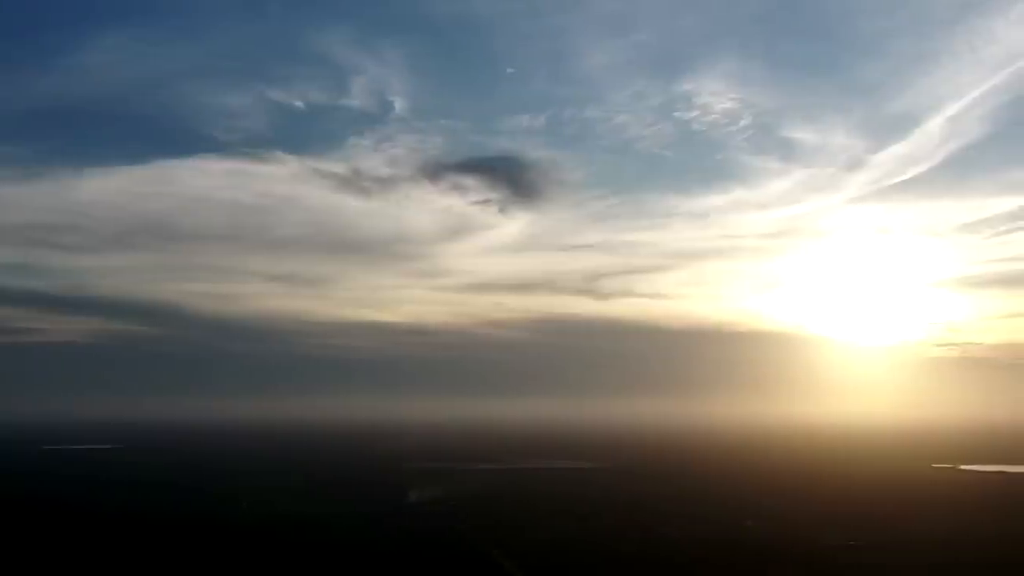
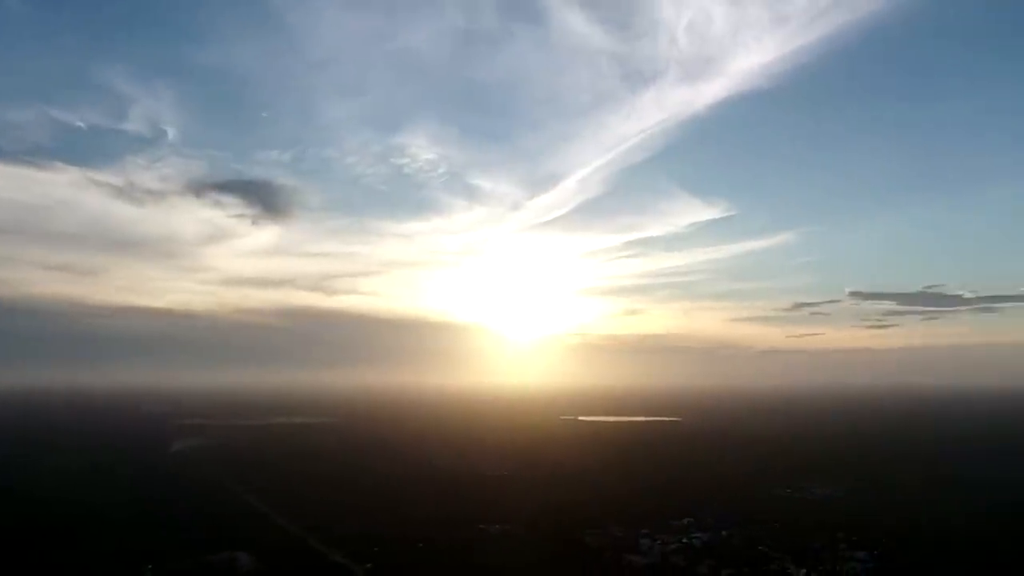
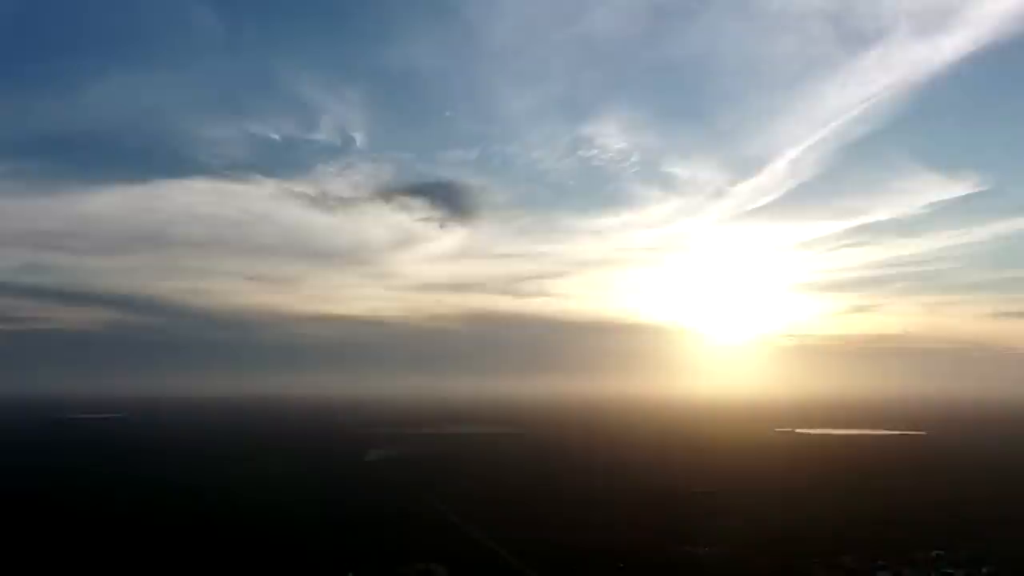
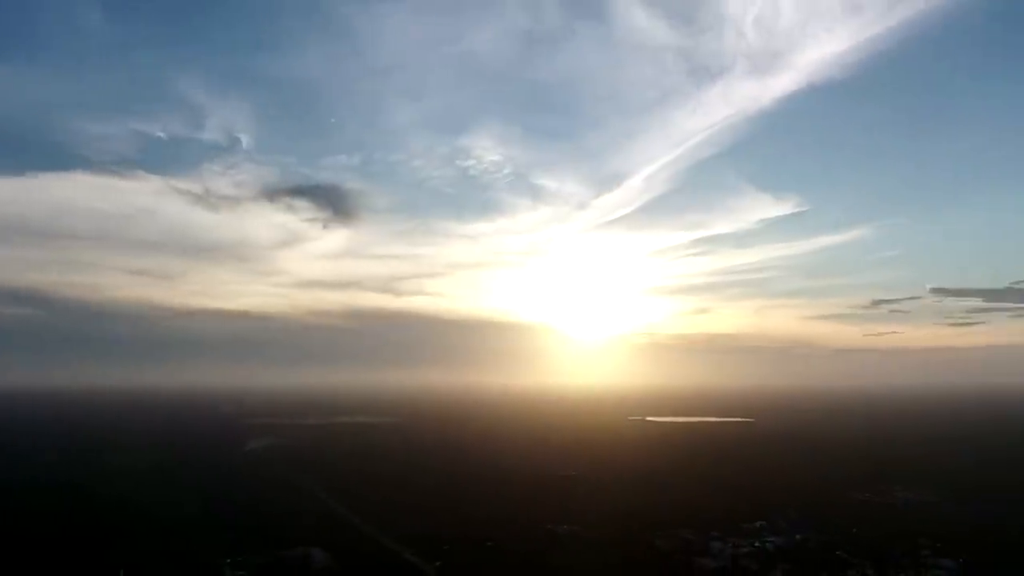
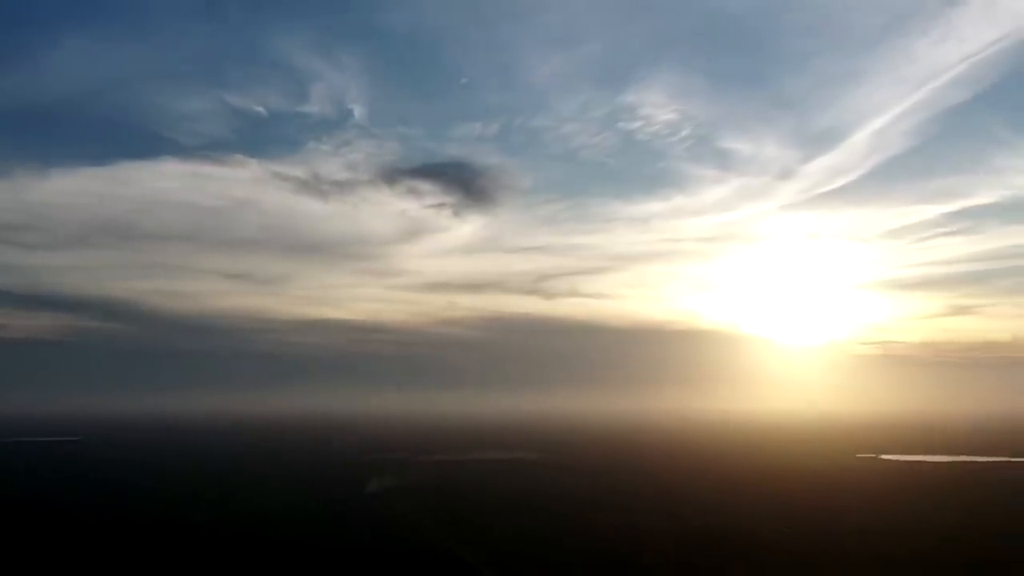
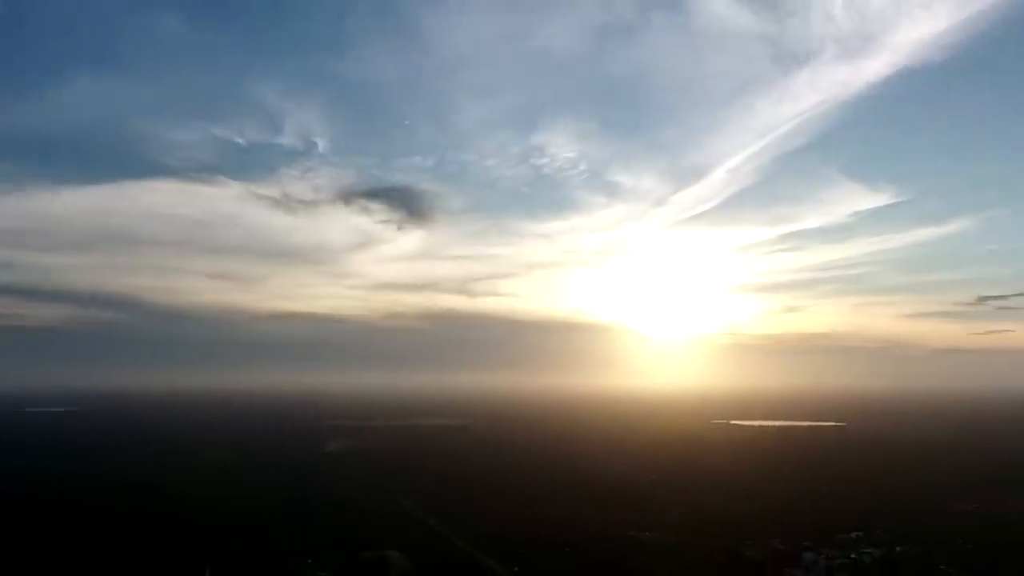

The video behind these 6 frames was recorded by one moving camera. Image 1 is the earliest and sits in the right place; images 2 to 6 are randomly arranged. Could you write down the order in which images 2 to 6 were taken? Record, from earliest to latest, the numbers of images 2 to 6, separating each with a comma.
5, 3, 6, 4, 2
